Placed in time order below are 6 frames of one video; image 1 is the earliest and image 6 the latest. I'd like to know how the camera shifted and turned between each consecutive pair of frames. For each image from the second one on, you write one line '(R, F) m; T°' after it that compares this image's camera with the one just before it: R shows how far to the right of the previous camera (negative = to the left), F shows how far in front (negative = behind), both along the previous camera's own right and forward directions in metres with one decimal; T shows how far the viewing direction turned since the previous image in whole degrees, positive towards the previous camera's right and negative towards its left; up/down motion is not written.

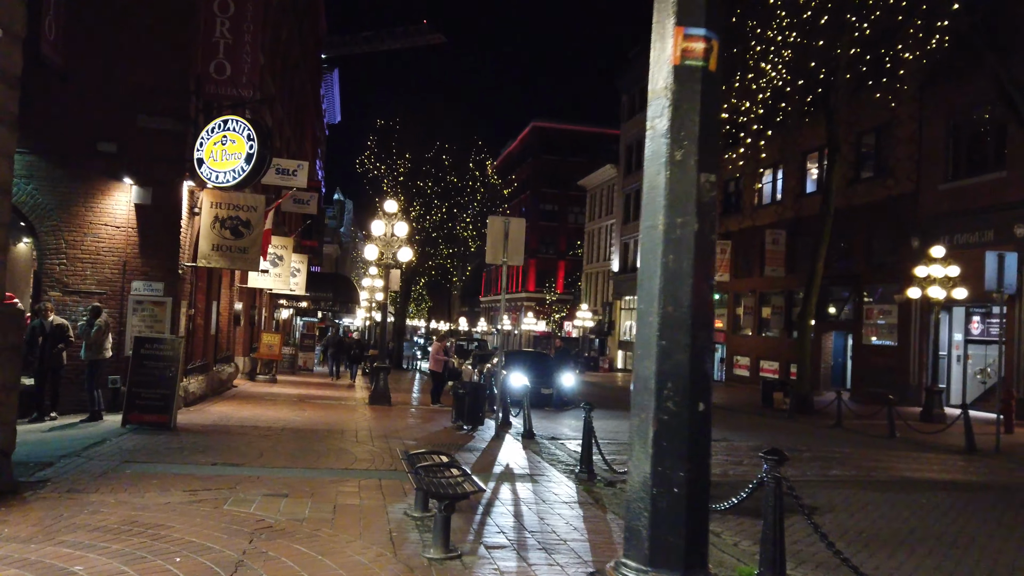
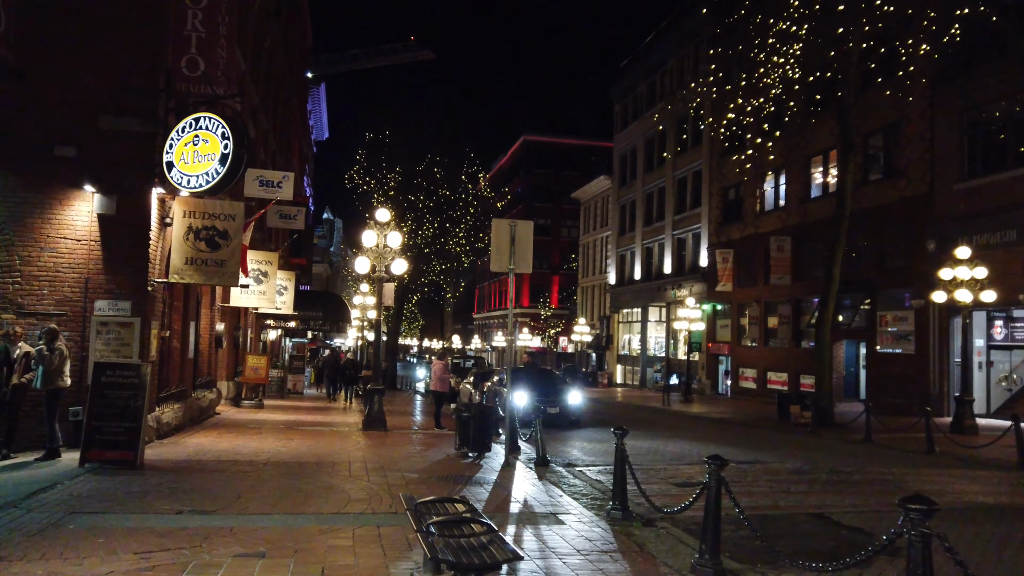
(-0.3, +1.4) m; +1°
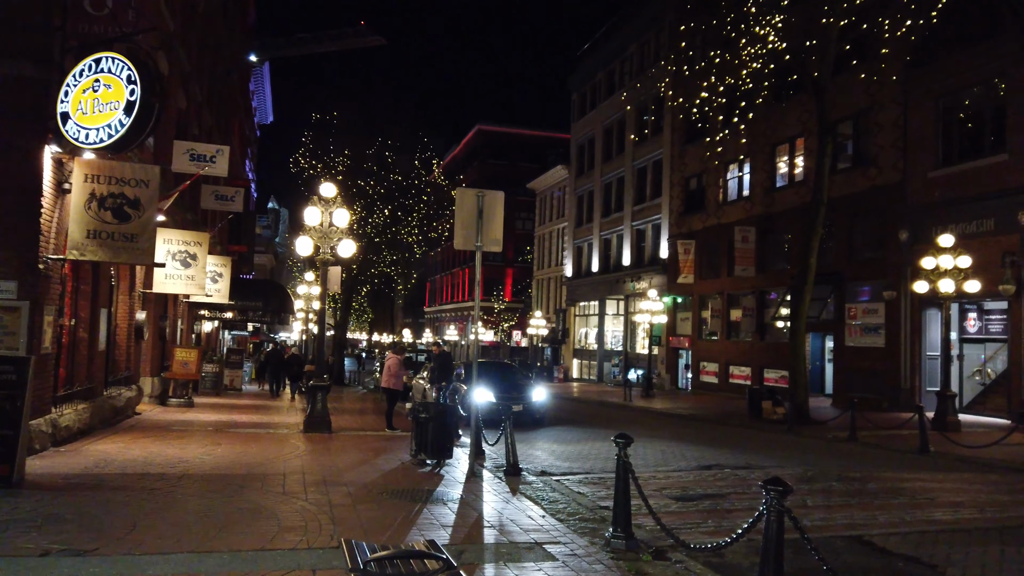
(-0.2, +1.8) m; +4°
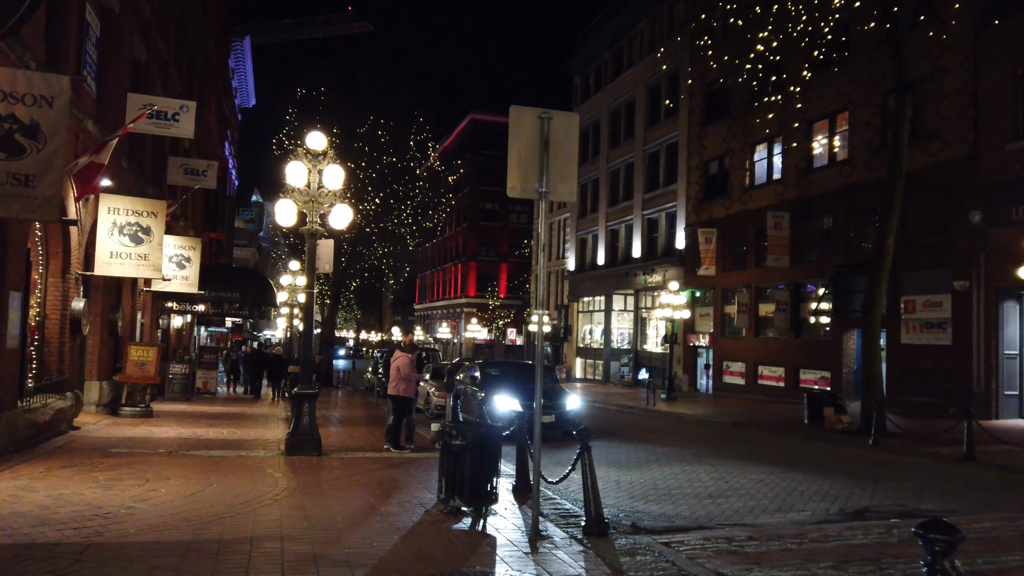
(-0.9, +3.6) m; +1°
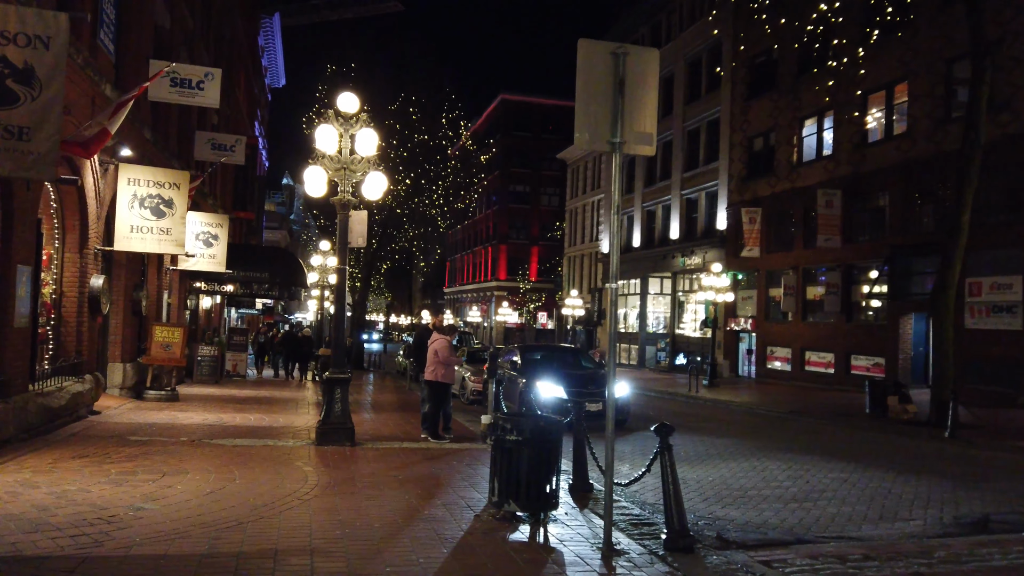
(-0.3, +1.1) m; -2°
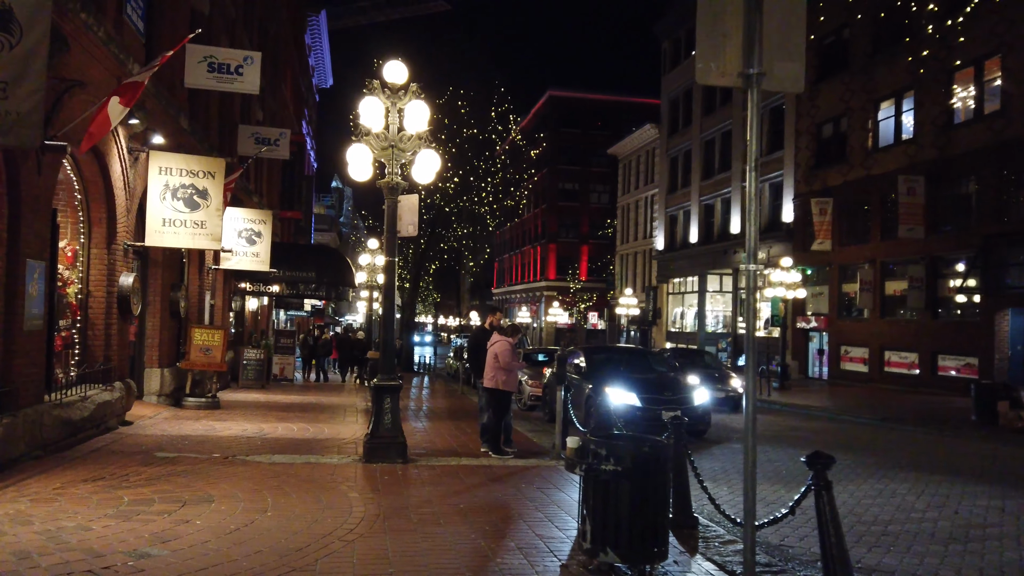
(-0.3, +1.5) m; -4°
